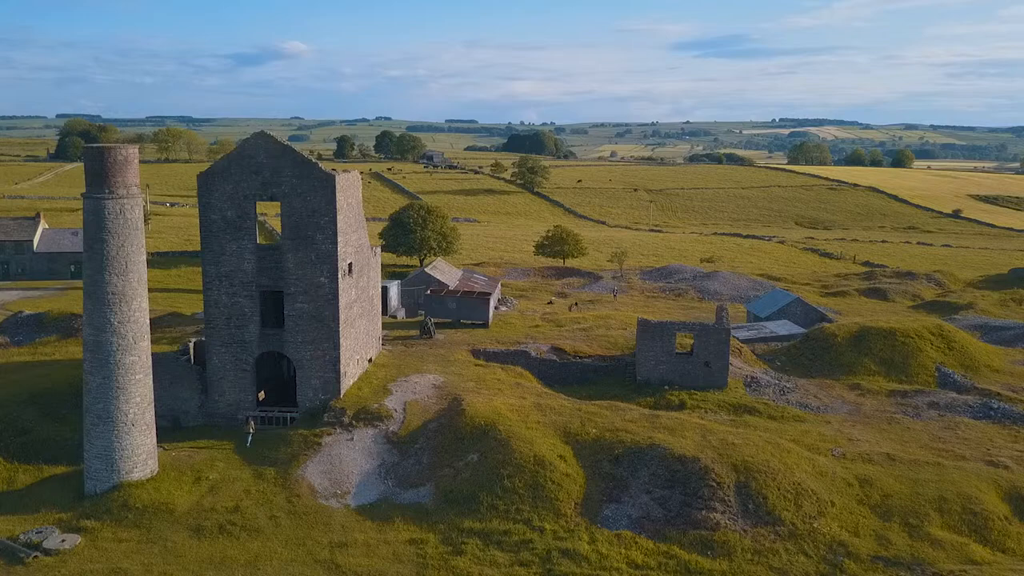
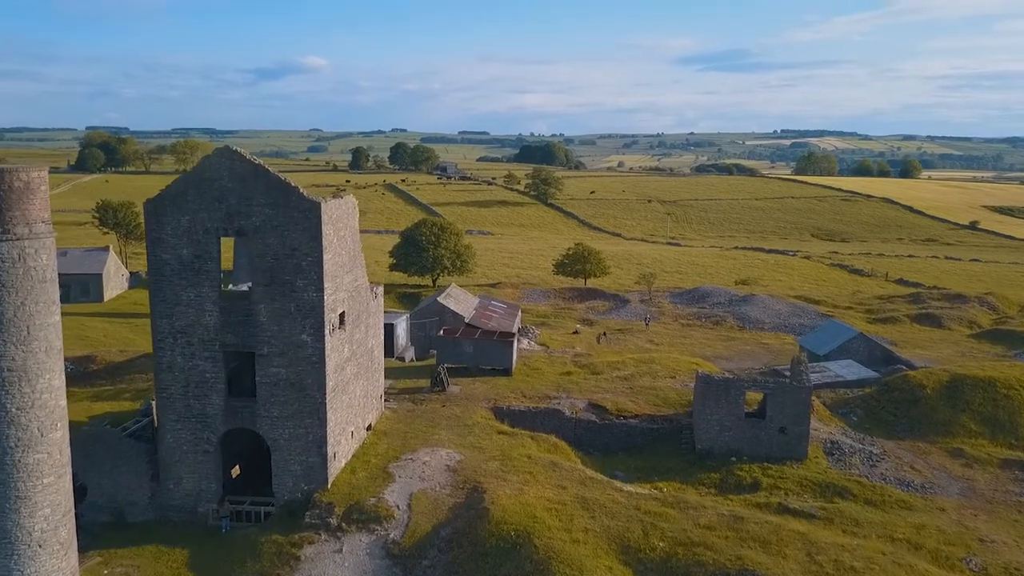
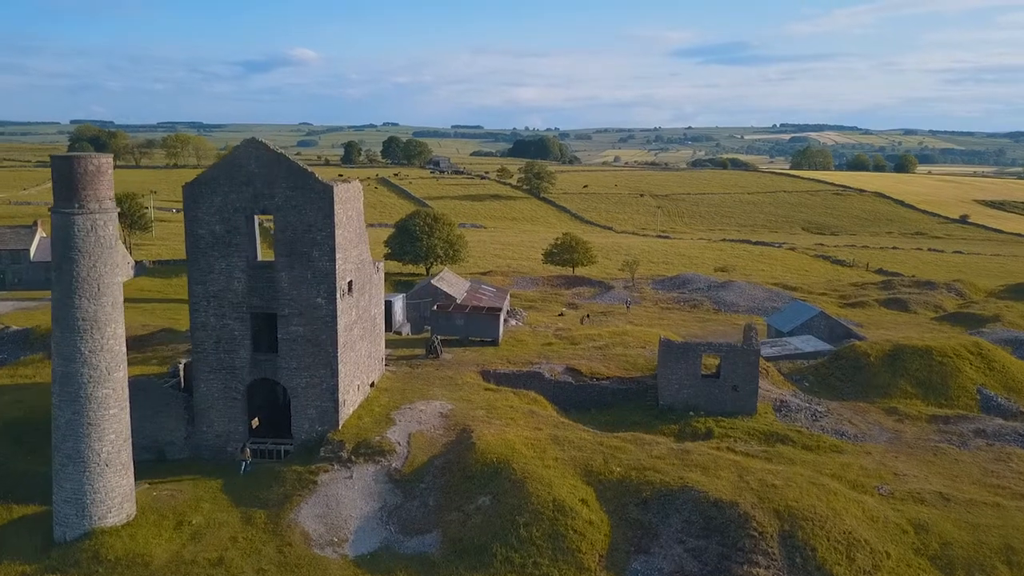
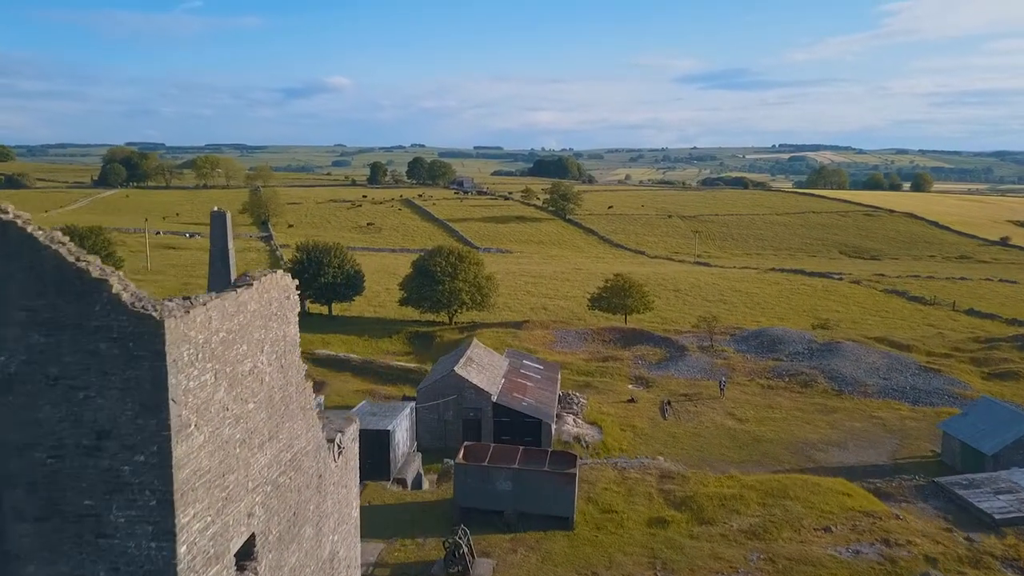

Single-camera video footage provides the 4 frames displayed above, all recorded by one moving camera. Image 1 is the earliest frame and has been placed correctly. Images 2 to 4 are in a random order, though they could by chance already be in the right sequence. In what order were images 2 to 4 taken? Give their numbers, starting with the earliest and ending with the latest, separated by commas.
3, 2, 4
